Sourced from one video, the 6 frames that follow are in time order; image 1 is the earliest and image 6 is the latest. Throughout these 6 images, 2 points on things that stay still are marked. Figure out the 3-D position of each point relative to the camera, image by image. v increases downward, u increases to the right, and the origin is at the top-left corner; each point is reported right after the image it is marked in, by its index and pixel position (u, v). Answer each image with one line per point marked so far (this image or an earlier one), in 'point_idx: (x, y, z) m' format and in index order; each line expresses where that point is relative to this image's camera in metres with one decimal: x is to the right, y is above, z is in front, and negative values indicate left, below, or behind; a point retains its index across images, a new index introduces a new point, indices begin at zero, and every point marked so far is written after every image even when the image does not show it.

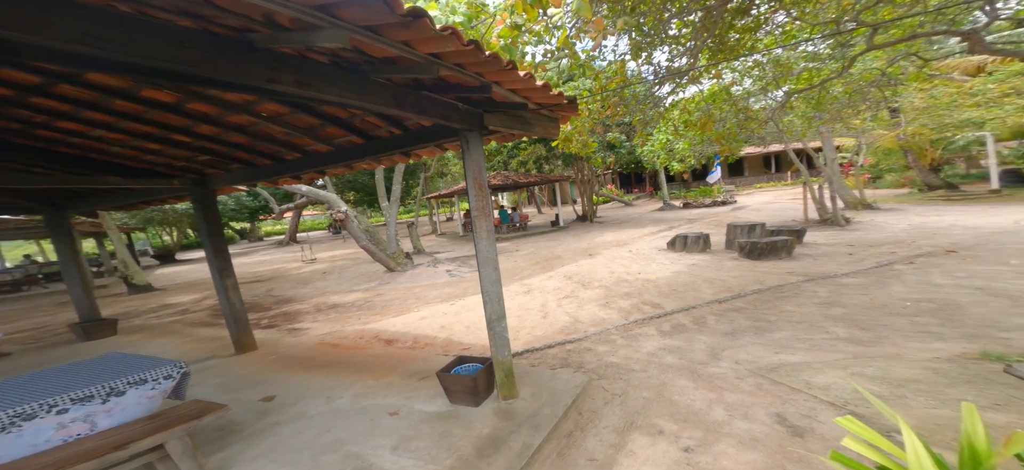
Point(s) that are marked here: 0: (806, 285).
0: (+3.9, -0.7, +4.7) m
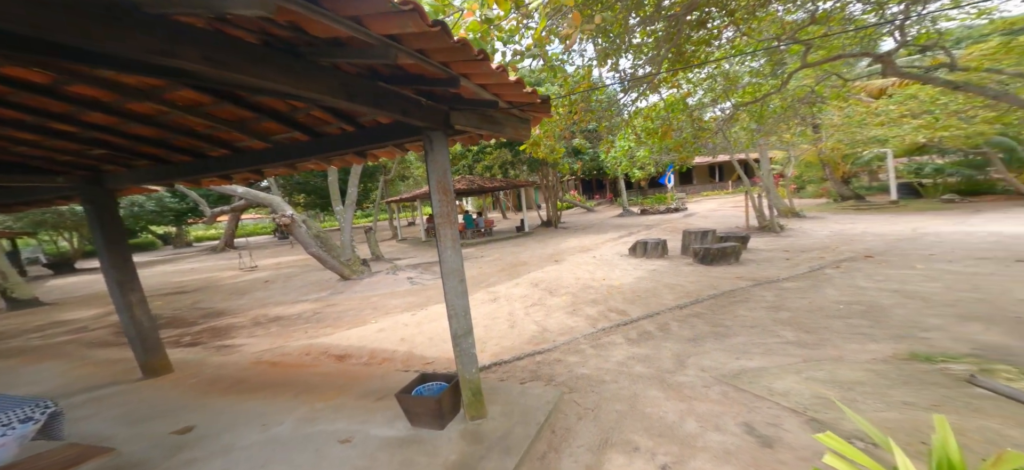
0: (+3.4, -0.8, +5.0) m
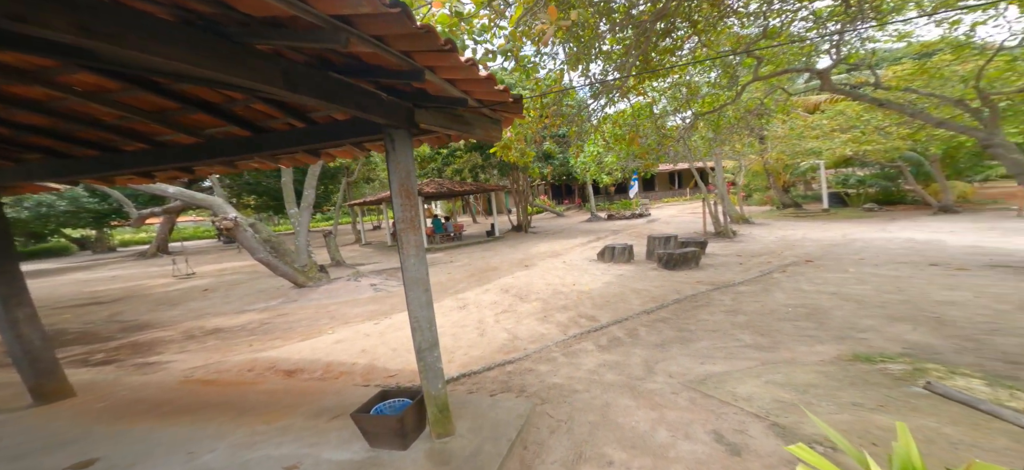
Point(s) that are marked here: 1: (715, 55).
0: (+2.9, -0.9, +5.2) m
1: (+3.3, +2.9, +5.8) m
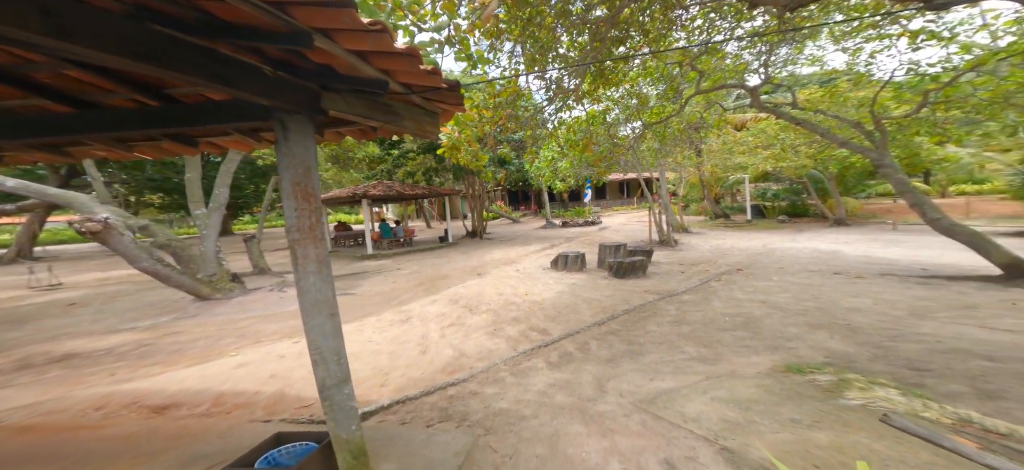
0: (+2.2, -1.0, +5.3) m
1: (+2.5, +2.8, +6.0) m
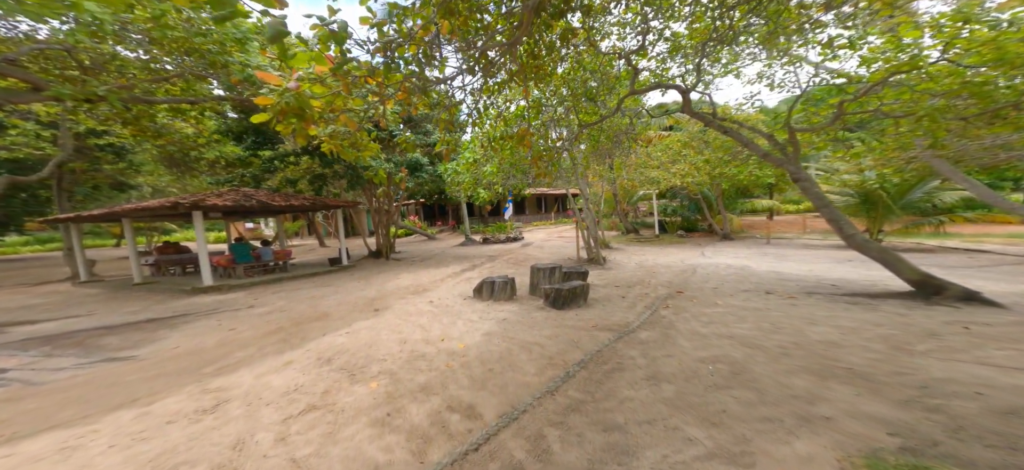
0: (+1.2, -1.3, +4.0) m
1: (+1.3, +2.5, +4.9) m
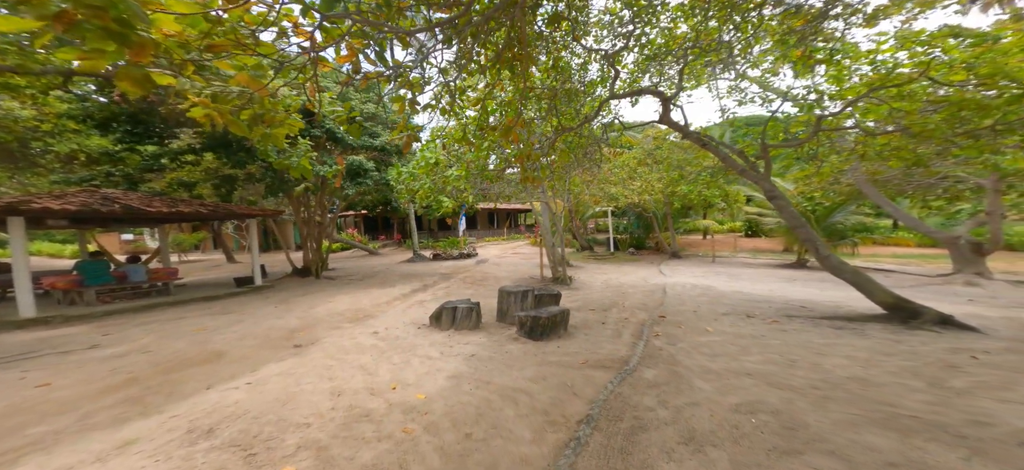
0: (+1.1, -1.4, +3.1) m
1: (+1.1, +2.3, +4.1) m
